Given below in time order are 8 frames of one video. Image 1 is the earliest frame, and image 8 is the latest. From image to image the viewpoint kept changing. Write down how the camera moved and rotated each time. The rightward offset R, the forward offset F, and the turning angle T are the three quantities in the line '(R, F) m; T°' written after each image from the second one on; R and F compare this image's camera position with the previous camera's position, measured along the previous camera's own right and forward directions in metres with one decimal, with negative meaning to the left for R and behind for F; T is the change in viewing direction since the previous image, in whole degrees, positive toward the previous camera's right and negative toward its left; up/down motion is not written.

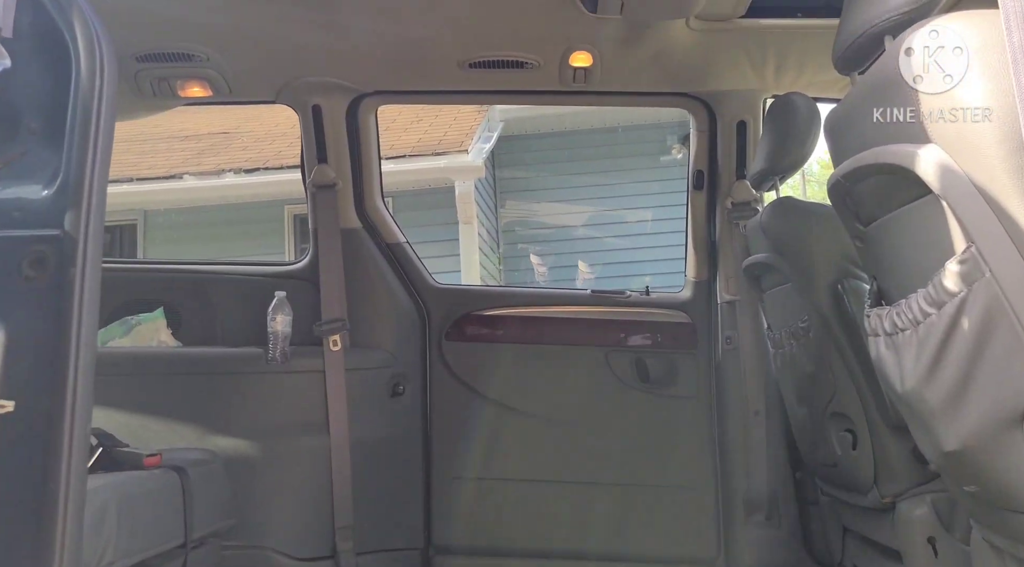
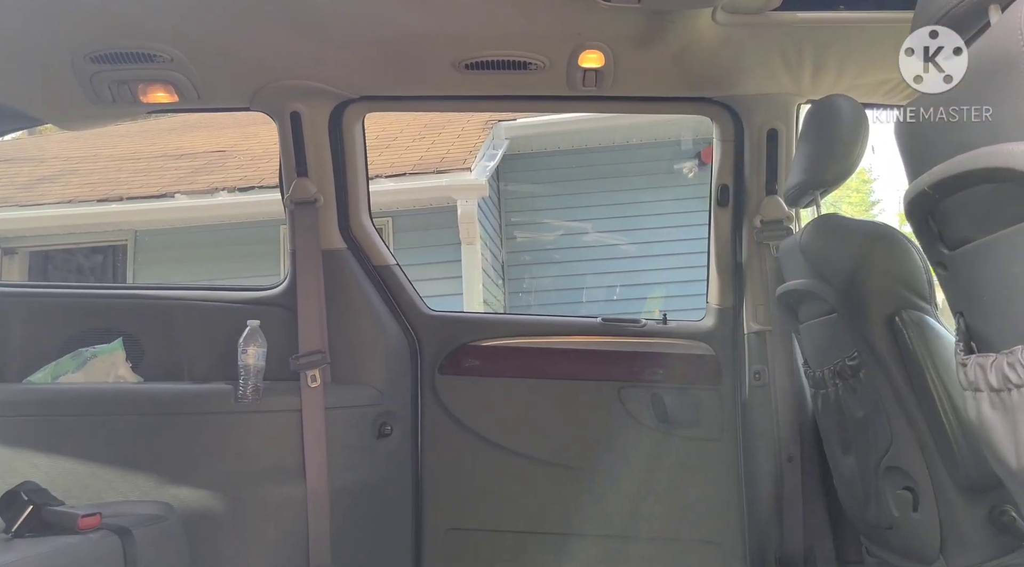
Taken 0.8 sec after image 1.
(0.0, +0.3) m; 0°
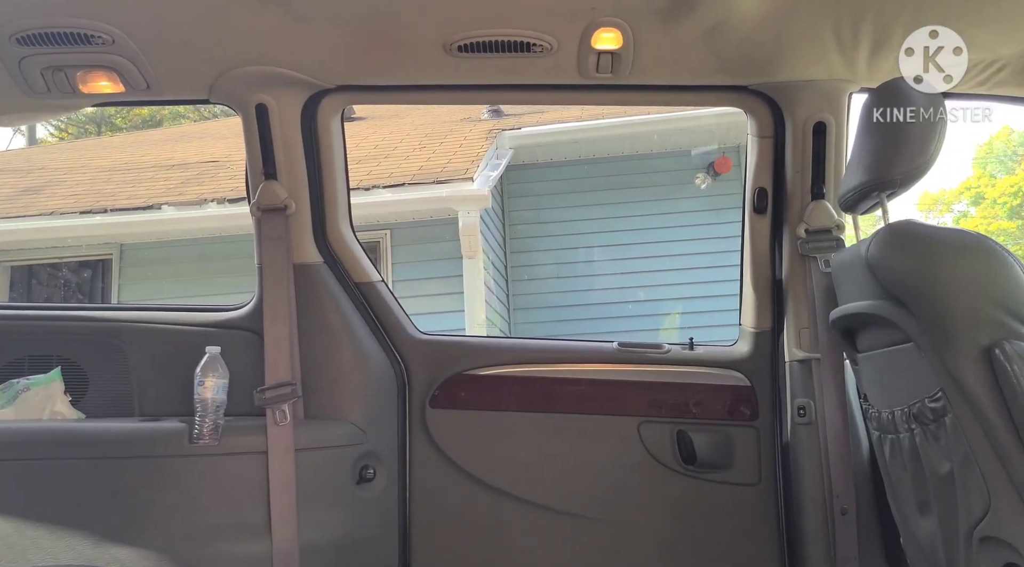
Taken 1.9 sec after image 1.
(0.0, +0.4) m; 0°
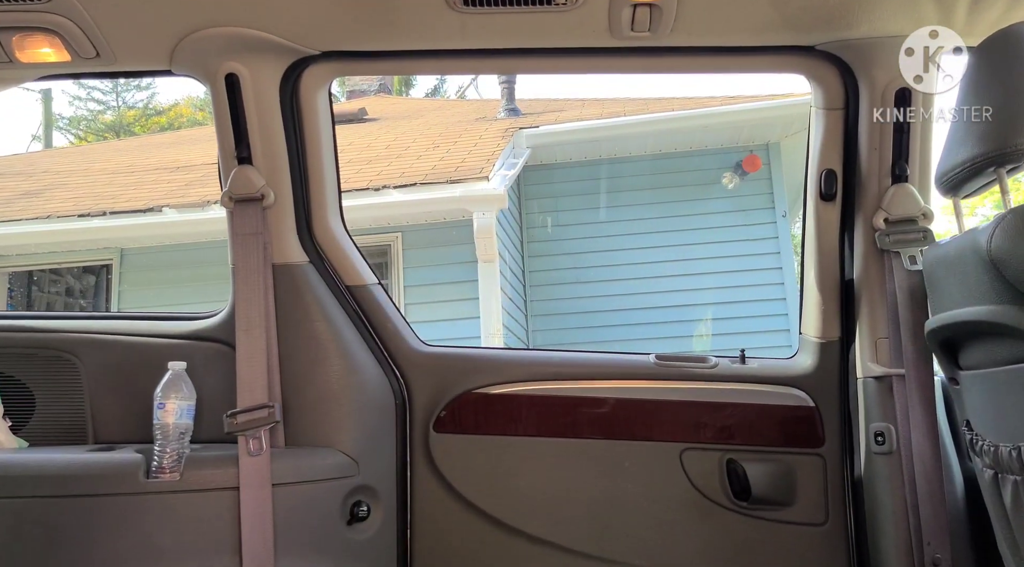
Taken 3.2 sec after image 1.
(0.0, +0.4) m; -1°
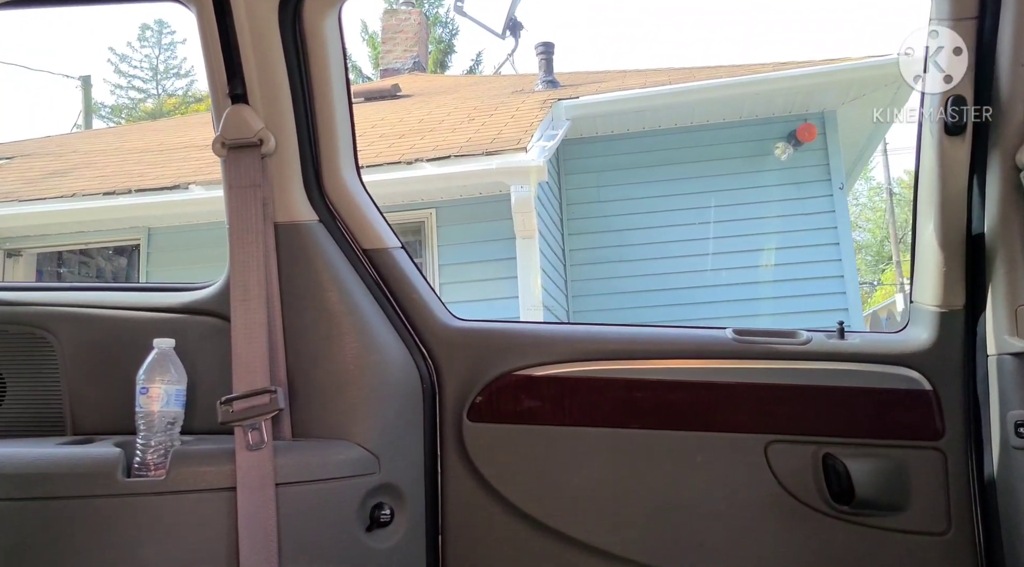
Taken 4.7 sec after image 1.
(0.0, +0.4) m; -3°
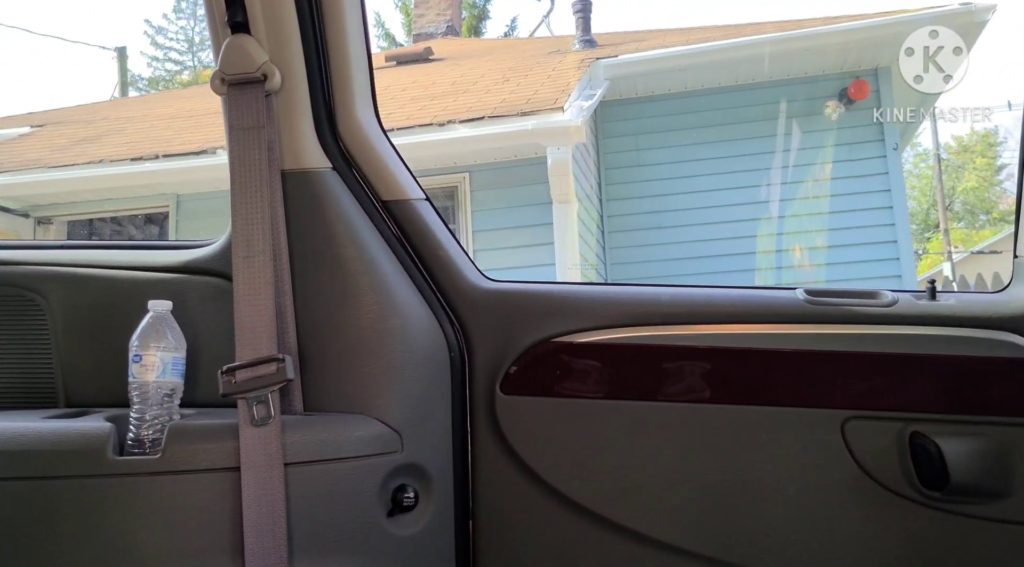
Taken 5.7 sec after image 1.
(0.0, +0.2) m; -2°
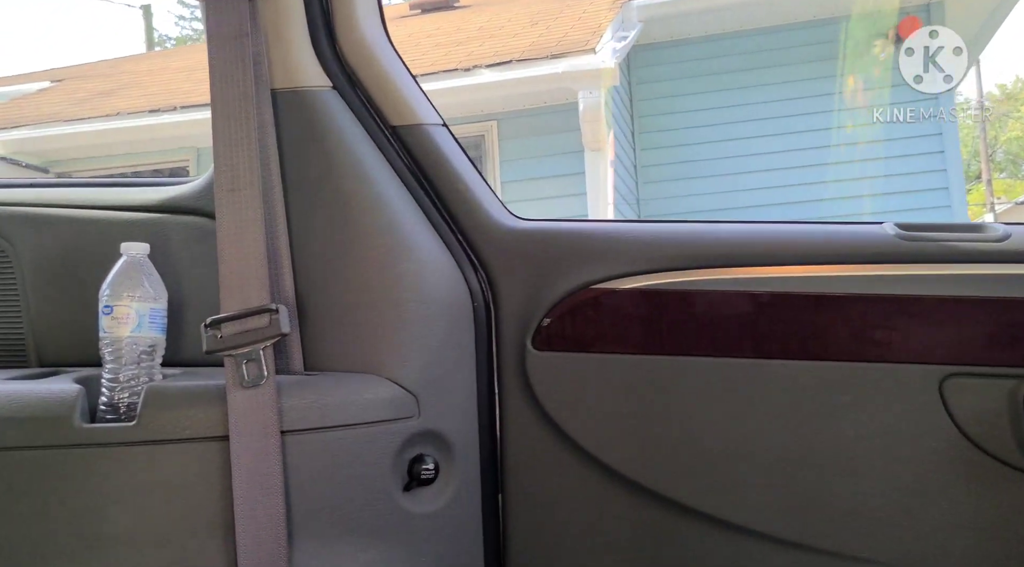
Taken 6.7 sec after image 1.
(0.0, +0.2) m; -2°
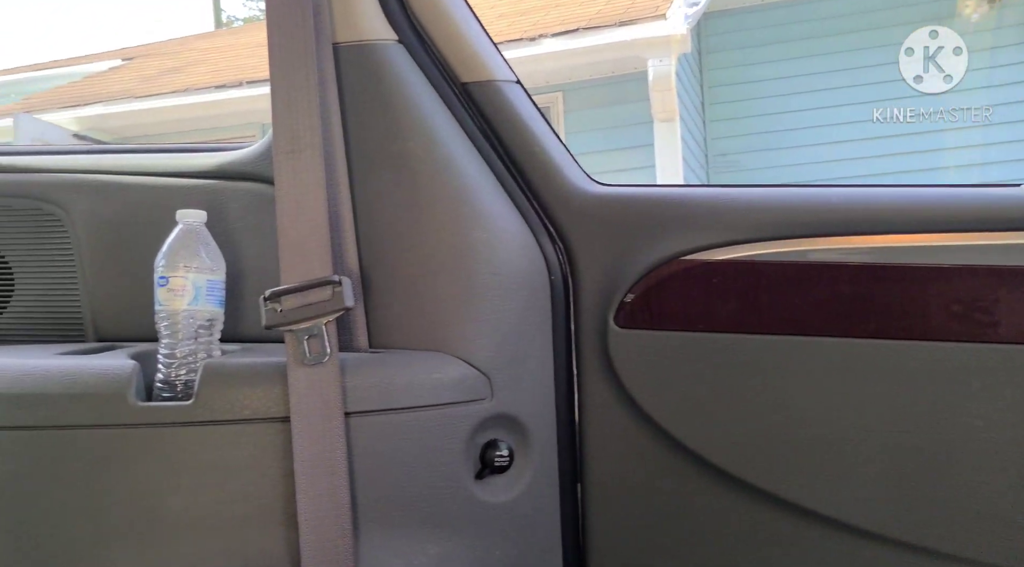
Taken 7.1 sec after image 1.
(0.0, +0.1) m; -4°
